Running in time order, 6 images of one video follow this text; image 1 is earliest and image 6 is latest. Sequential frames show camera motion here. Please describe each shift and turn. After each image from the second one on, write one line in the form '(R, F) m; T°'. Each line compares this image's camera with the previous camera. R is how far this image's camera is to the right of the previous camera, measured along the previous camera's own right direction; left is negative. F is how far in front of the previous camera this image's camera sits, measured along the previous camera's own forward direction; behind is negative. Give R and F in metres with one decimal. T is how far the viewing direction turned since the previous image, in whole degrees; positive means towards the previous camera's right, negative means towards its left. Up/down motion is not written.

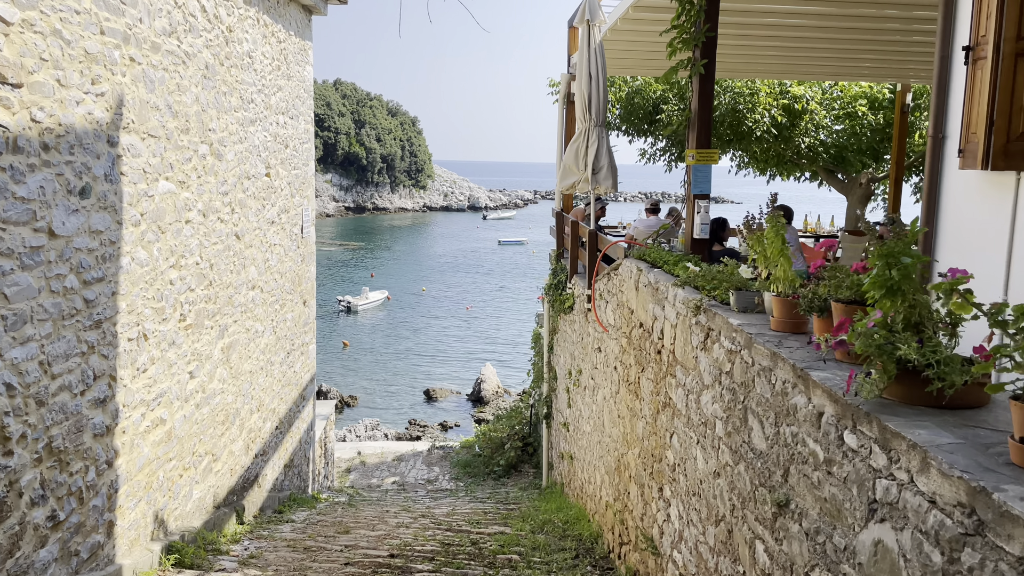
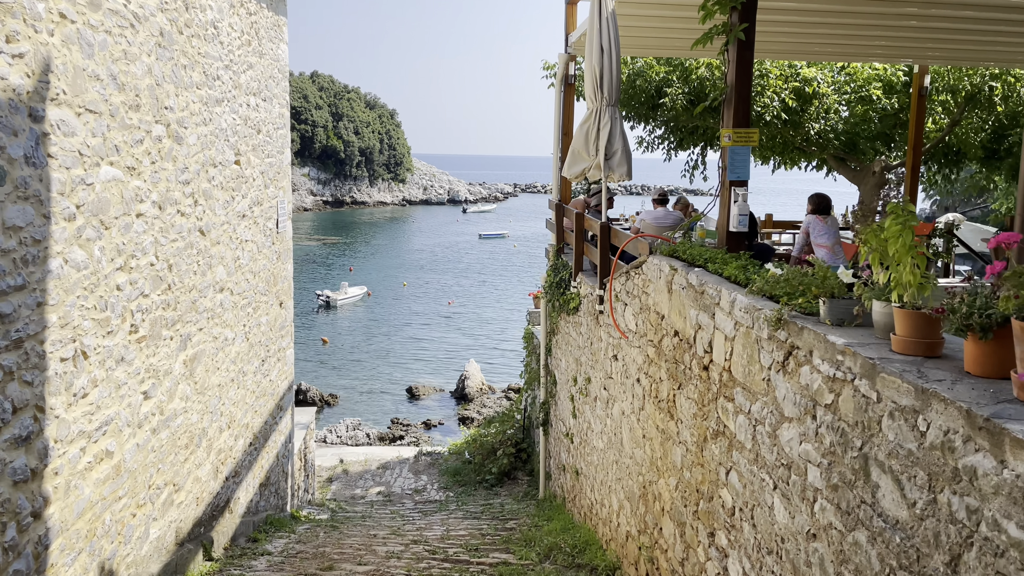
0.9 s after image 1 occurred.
(-0.2, +0.8) m; +1°
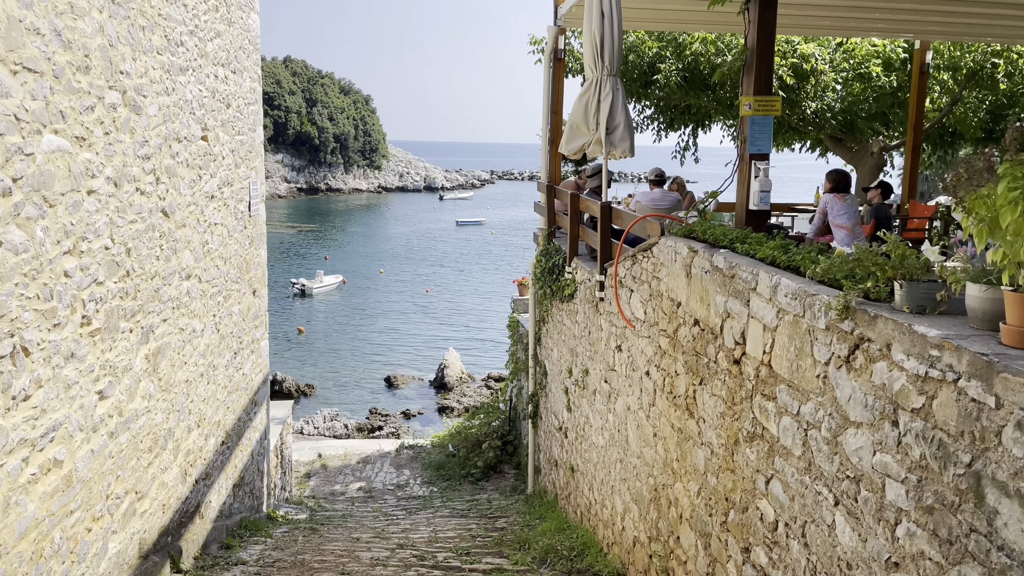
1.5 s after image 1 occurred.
(-0.1, +0.5) m; +2°
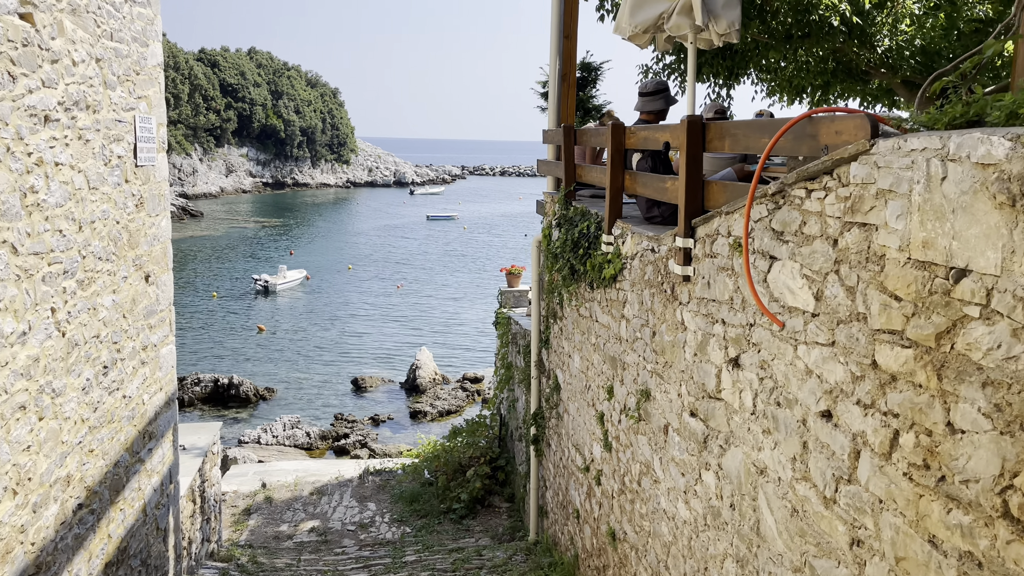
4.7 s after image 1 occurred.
(-0.2, +2.3) m; +2°
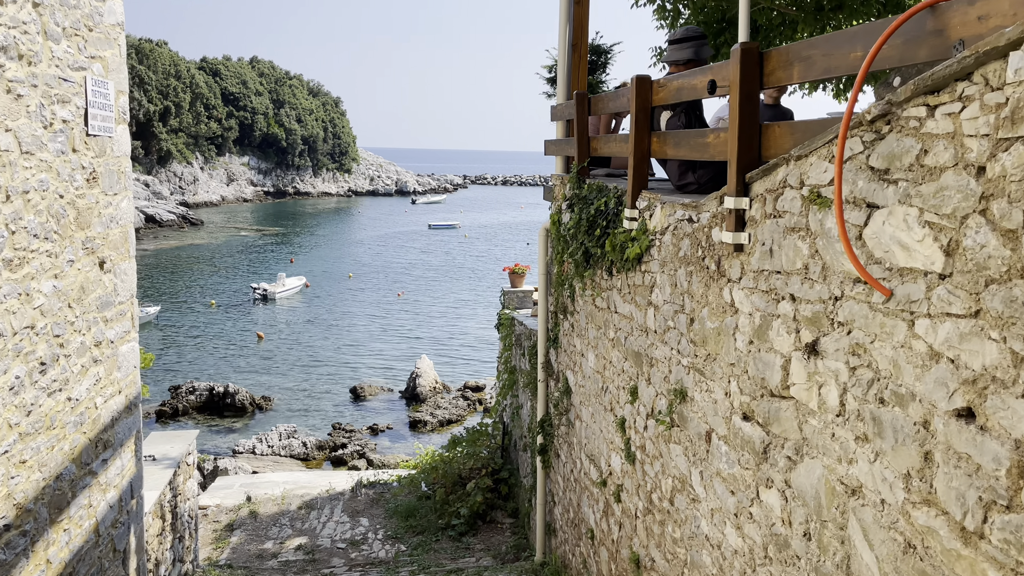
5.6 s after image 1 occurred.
(0.0, +0.7) m; 0°
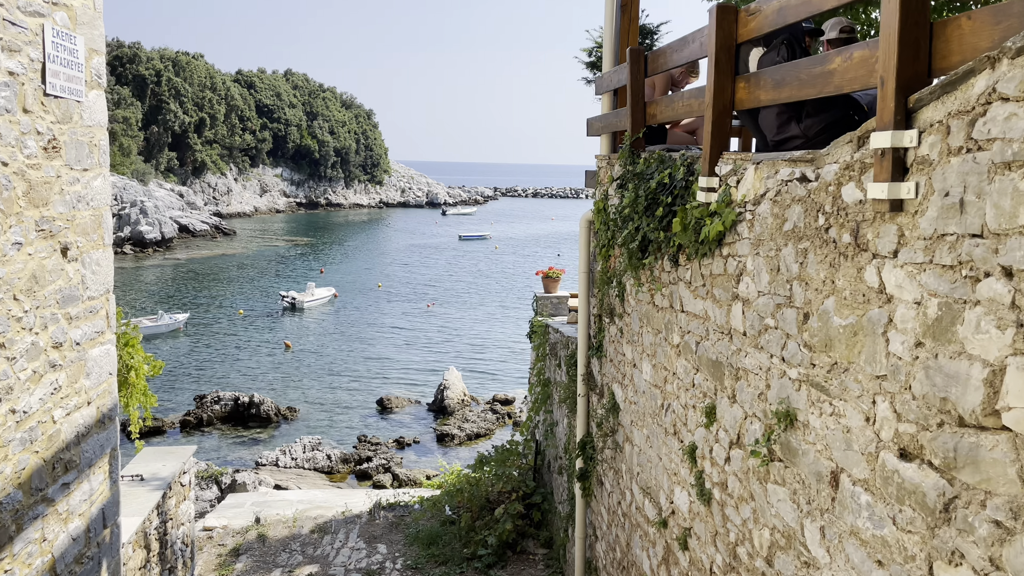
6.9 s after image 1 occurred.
(0.0, +0.8) m; -2°
